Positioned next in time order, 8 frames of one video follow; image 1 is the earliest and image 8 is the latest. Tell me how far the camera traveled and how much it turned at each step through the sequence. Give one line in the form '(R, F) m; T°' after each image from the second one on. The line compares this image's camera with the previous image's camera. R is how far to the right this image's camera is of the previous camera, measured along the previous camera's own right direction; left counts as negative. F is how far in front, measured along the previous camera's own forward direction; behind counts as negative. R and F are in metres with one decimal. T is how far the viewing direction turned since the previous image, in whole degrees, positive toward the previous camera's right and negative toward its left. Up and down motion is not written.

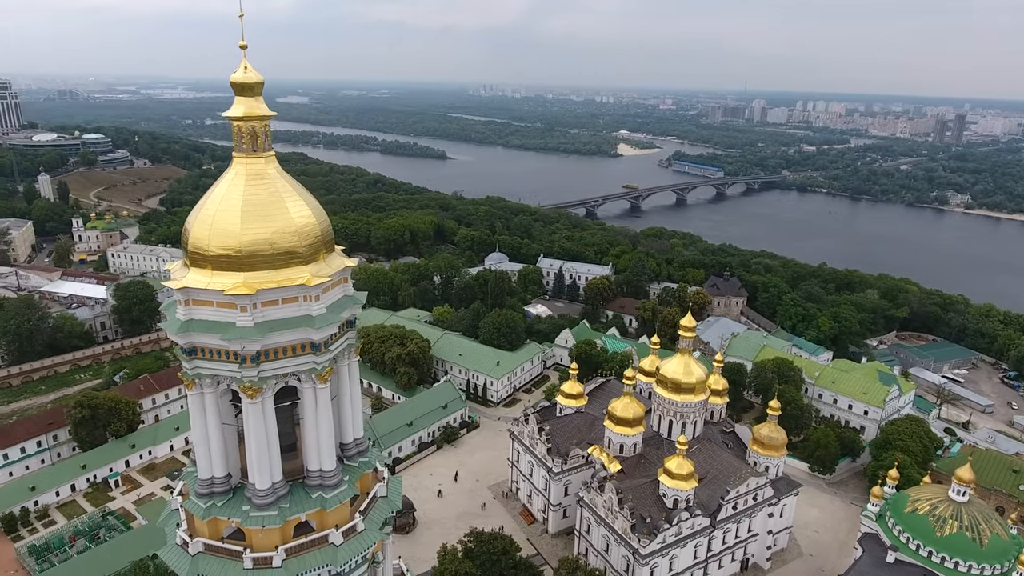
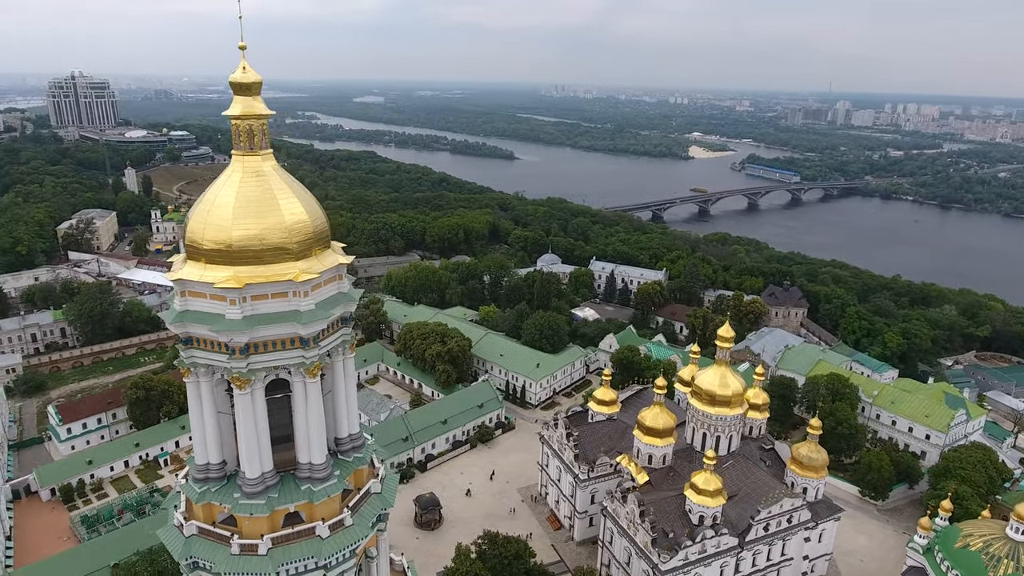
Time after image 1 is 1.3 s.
(+1.6, +0.3) m; -6°
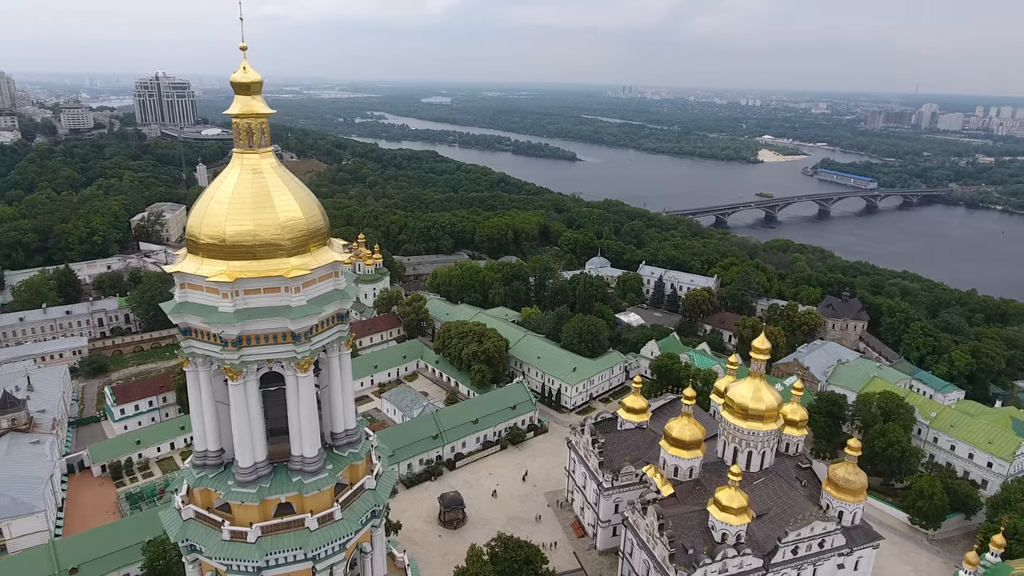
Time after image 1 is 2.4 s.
(+1.5, +0.3) m; -6°
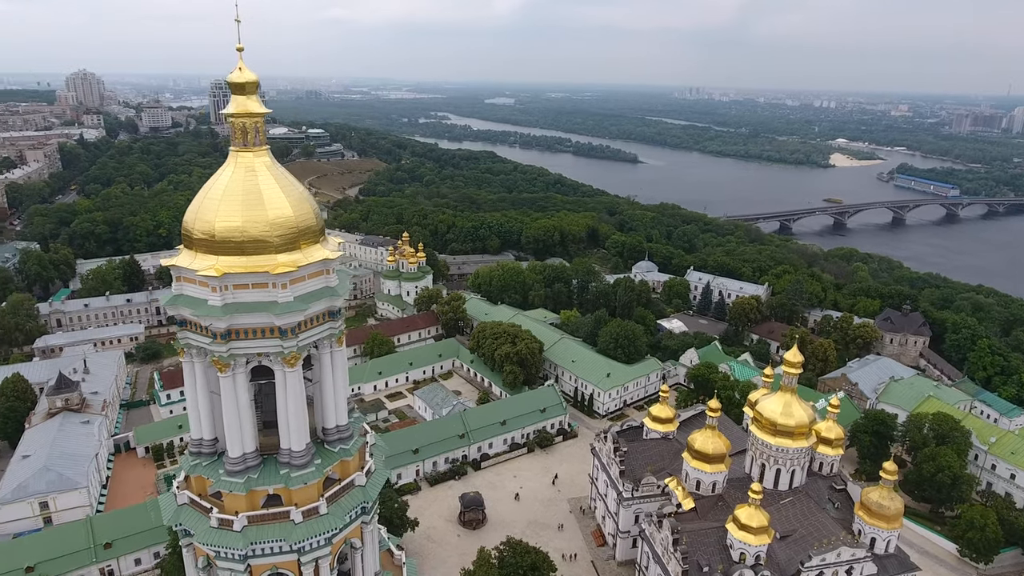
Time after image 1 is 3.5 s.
(+1.6, +0.3) m; -5°
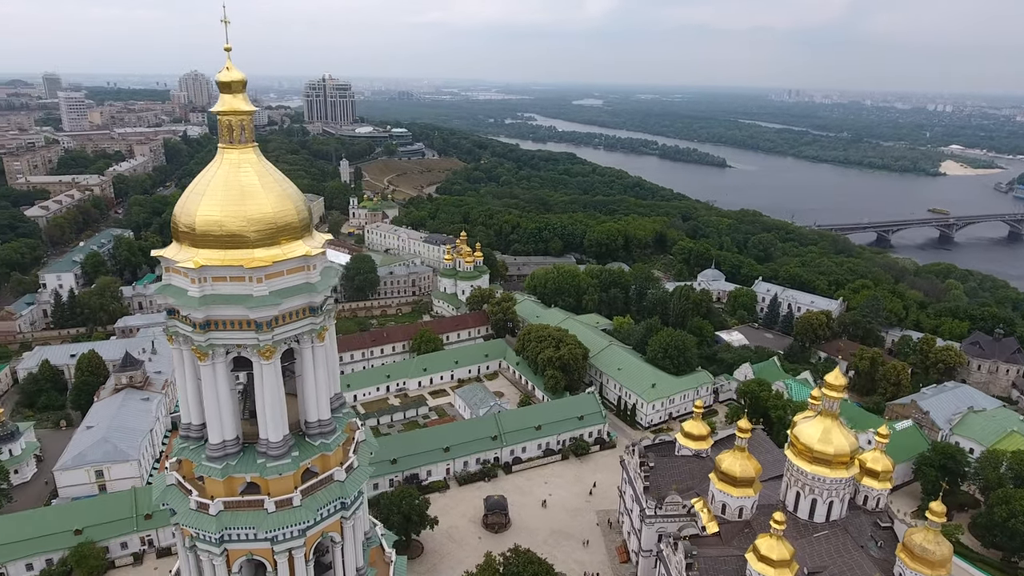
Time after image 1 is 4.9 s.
(+2.4, +0.5) m; -8°
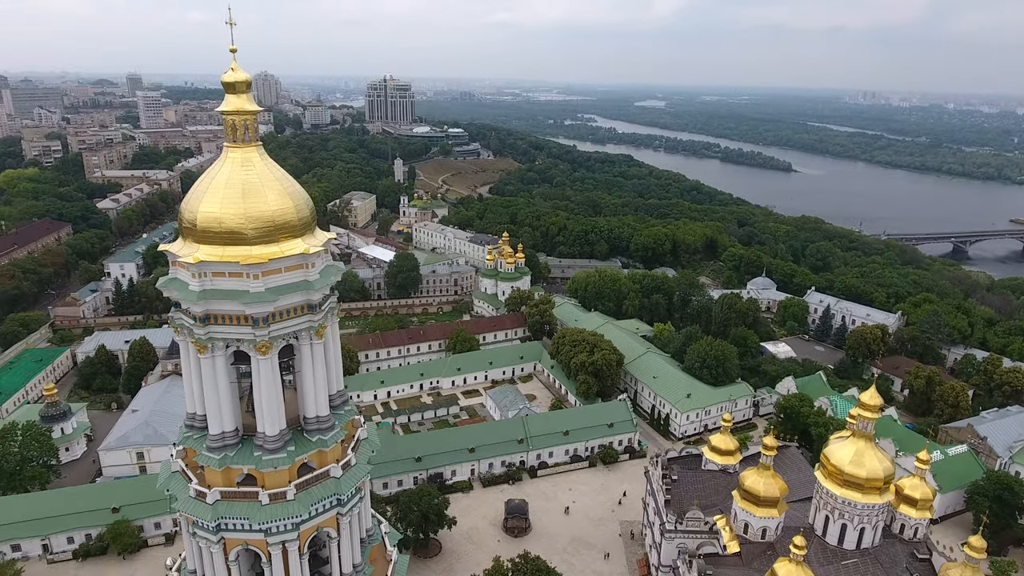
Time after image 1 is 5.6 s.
(+1.4, +0.3) m; -5°
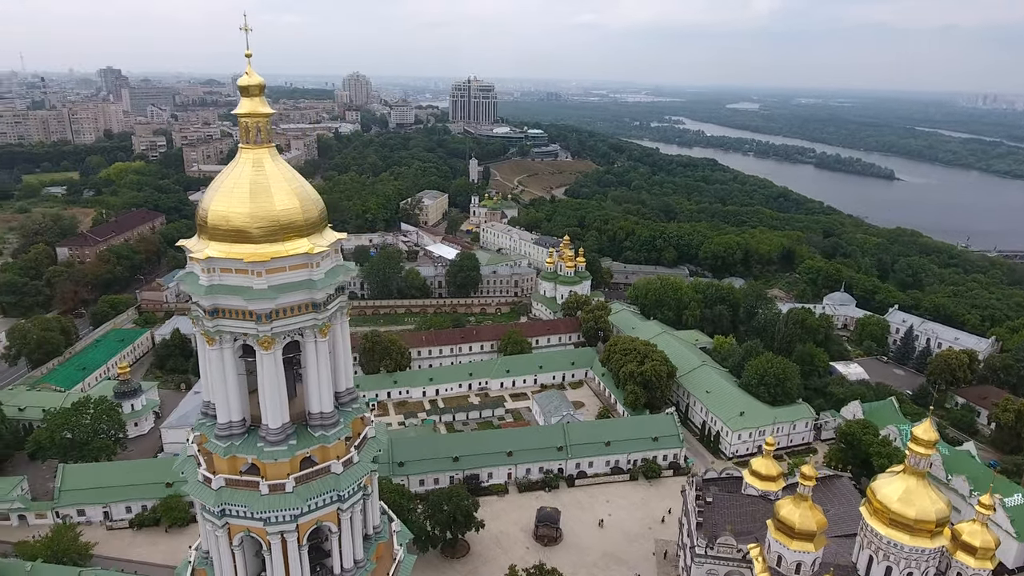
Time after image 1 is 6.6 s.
(+1.9, +0.4) m; -7°
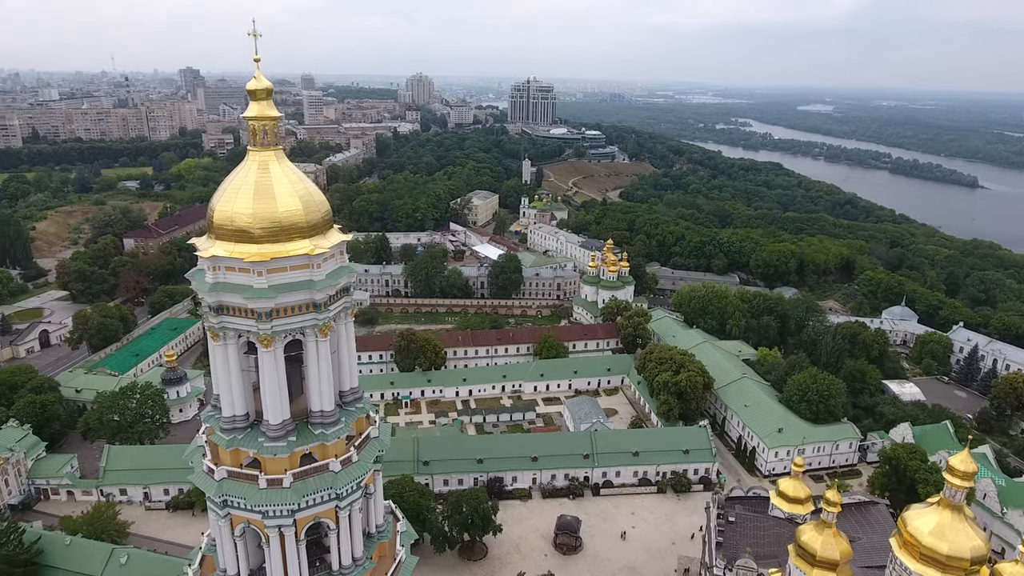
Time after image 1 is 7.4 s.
(+1.5, +0.3) m; -5°
